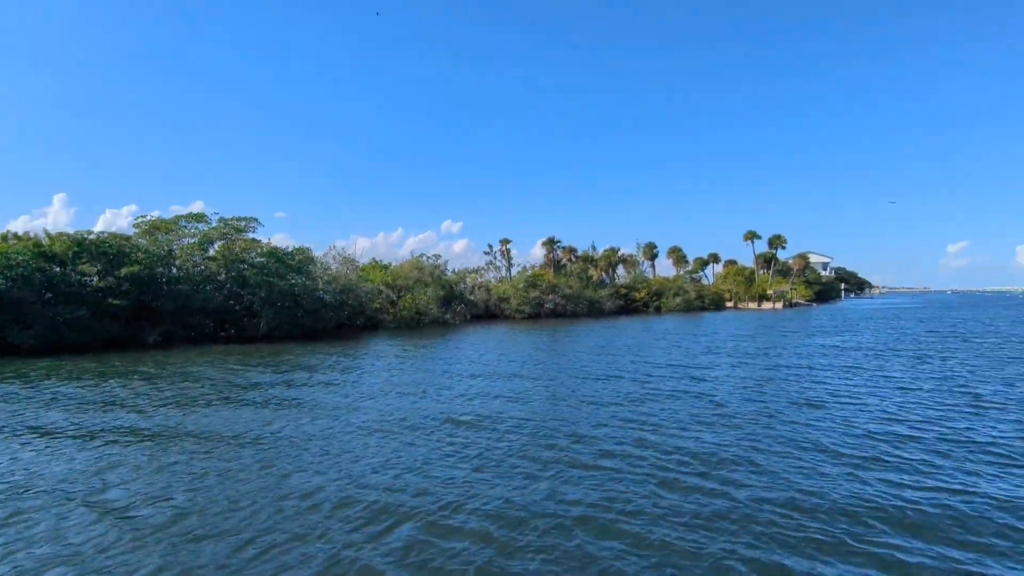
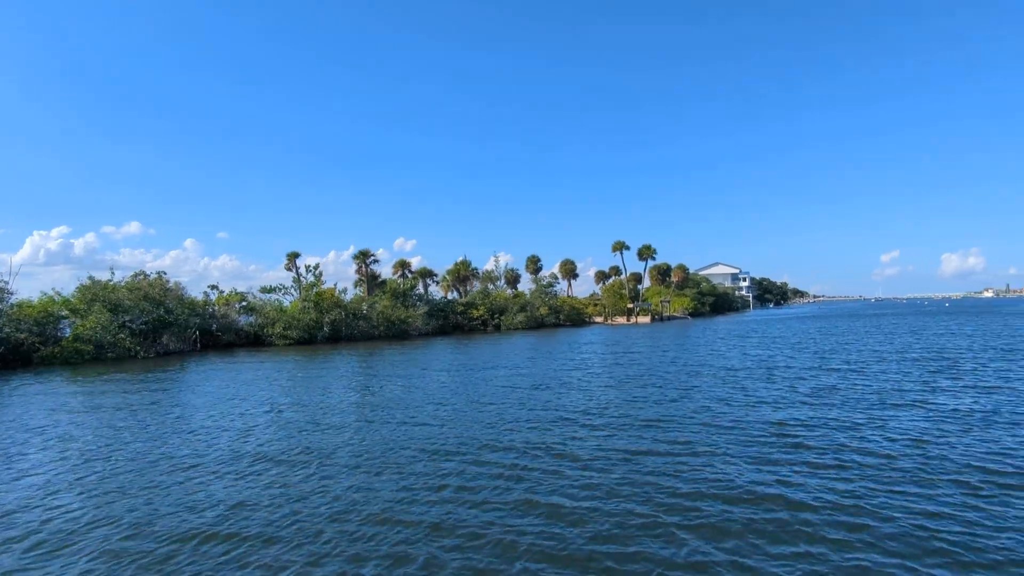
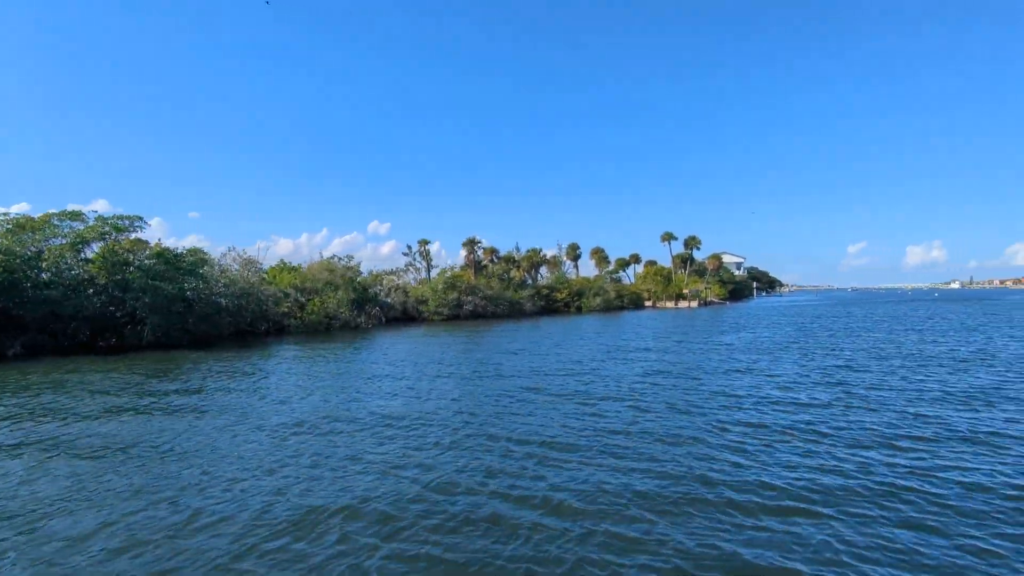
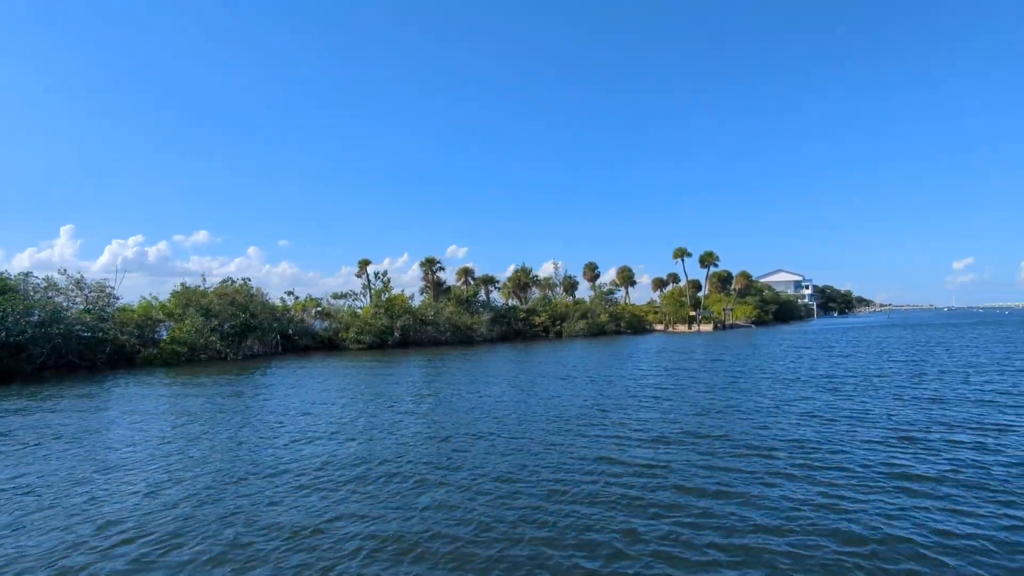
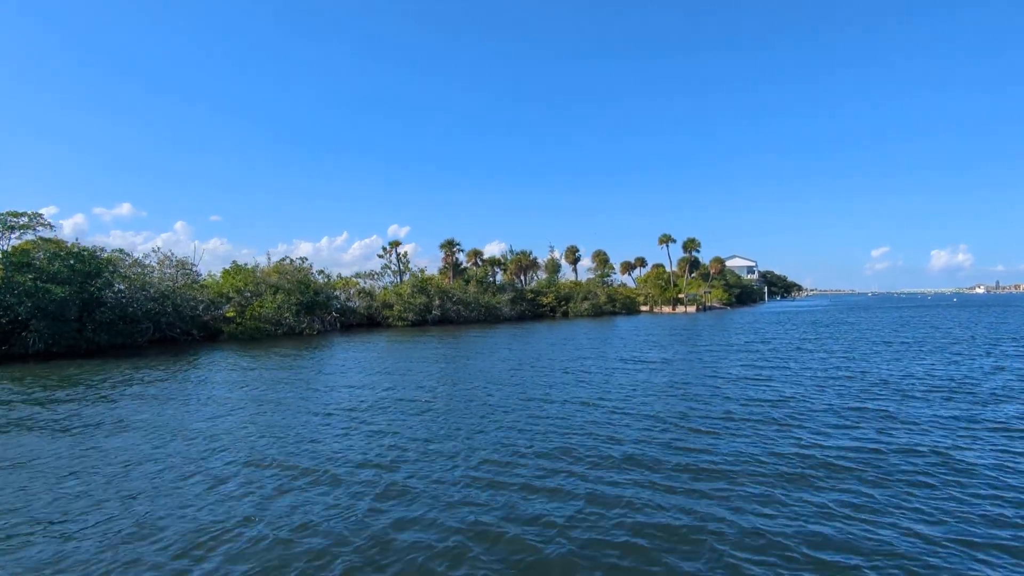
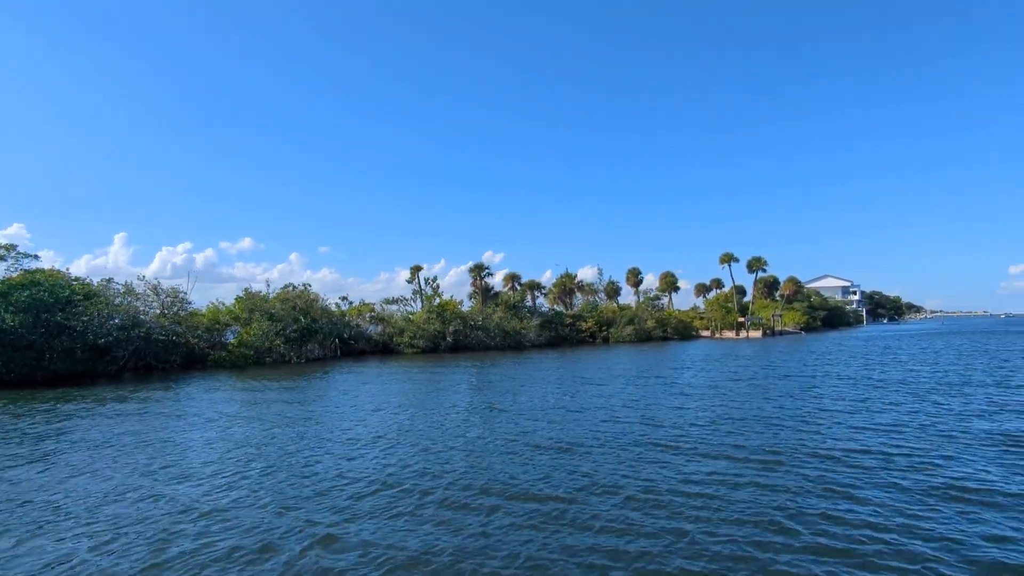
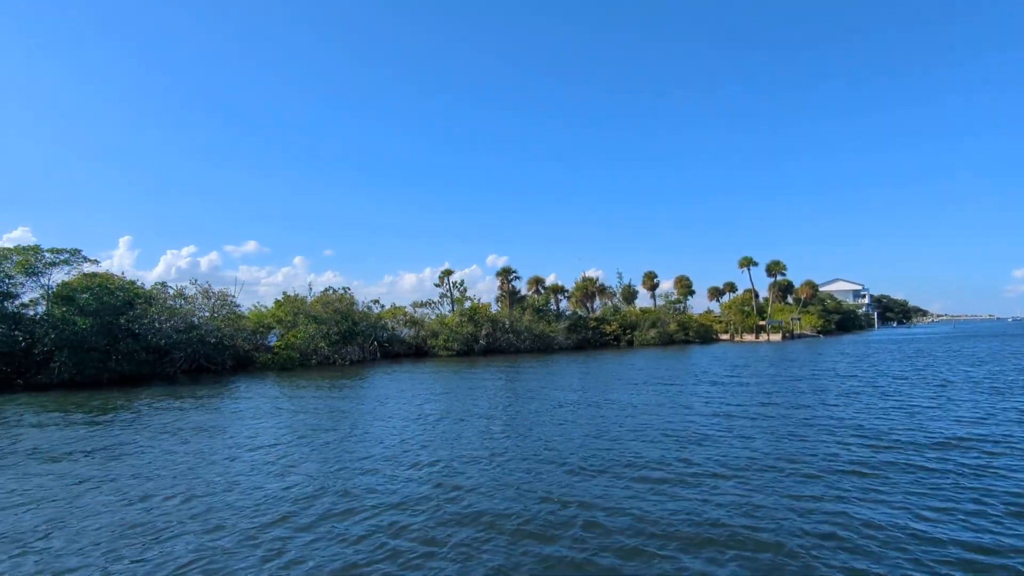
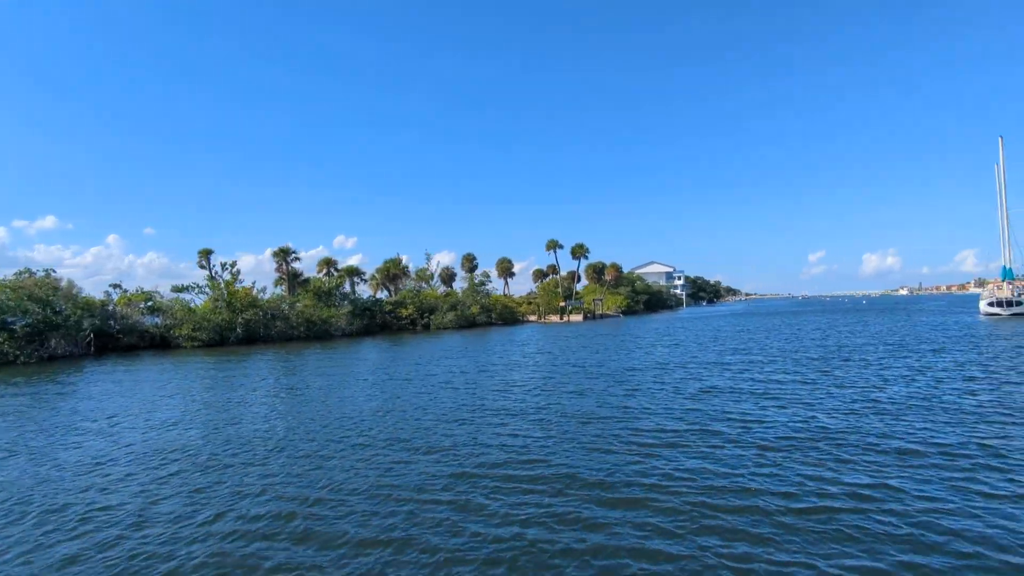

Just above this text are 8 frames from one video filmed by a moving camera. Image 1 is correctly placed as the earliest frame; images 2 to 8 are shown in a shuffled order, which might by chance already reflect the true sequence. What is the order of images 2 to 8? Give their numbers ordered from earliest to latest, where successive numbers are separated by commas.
3, 5, 7, 6, 4, 2, 8
